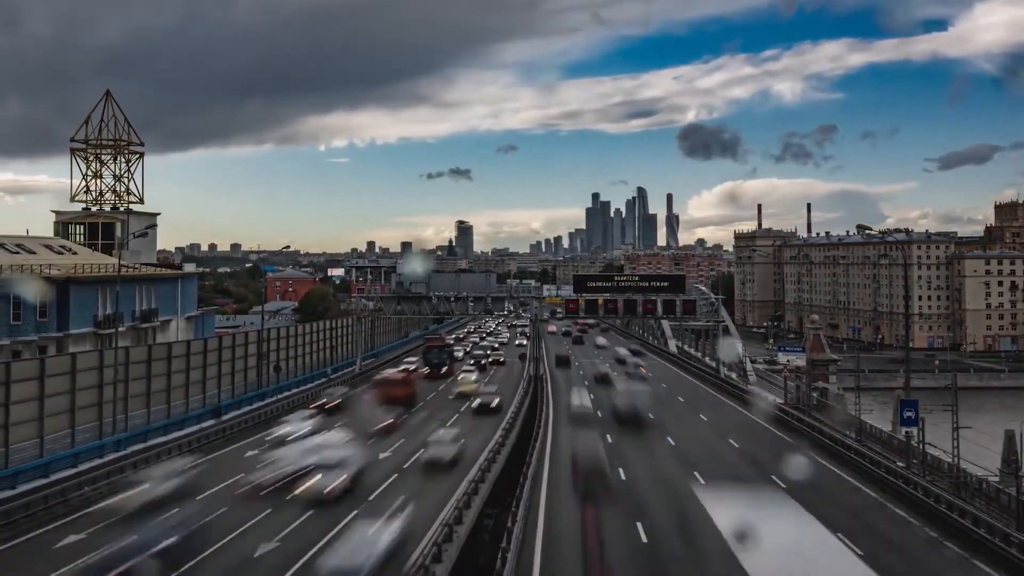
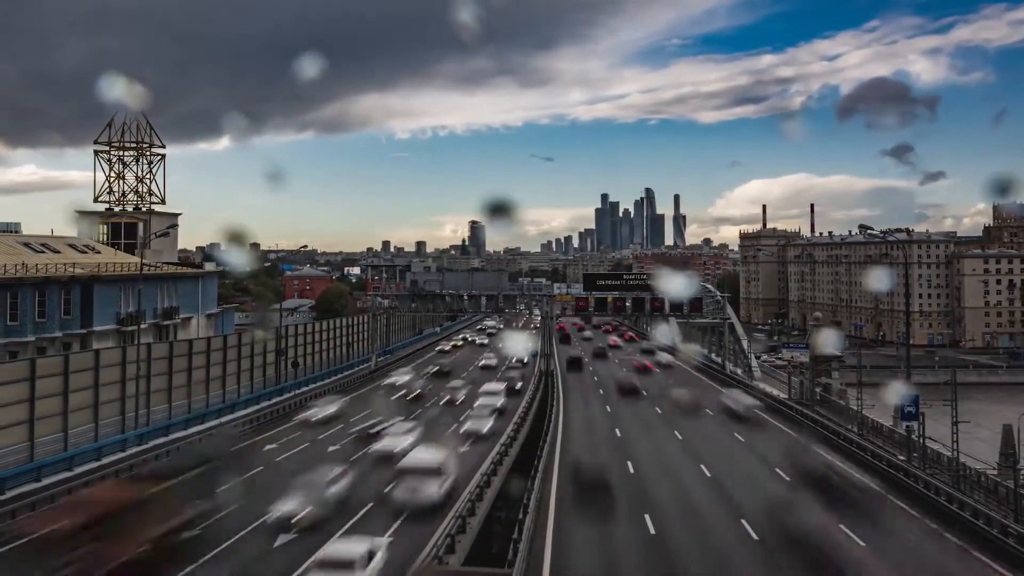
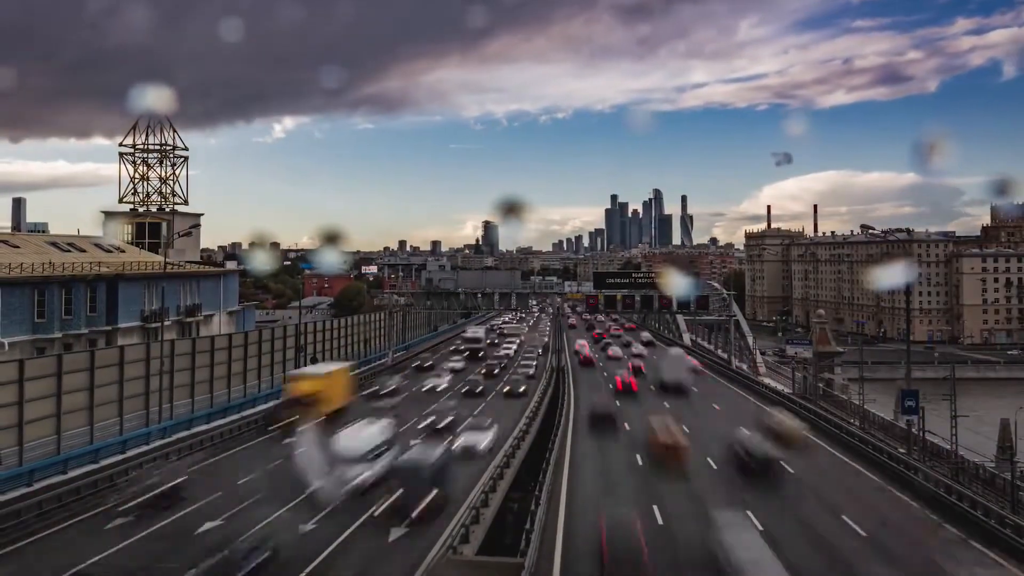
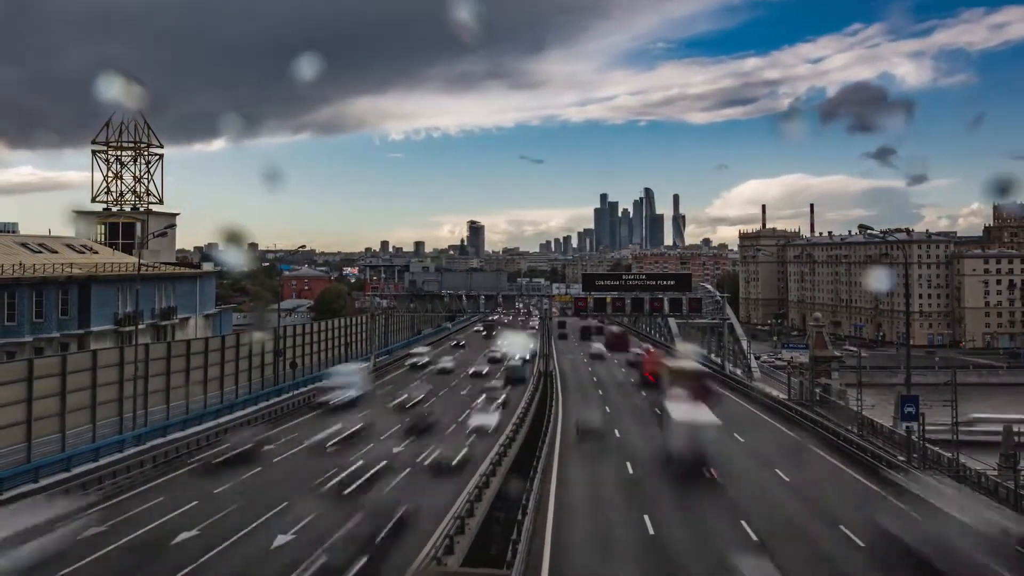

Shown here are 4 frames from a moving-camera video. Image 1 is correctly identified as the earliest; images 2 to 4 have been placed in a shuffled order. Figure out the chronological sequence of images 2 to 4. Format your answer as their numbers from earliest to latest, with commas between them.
4, 2, 3
